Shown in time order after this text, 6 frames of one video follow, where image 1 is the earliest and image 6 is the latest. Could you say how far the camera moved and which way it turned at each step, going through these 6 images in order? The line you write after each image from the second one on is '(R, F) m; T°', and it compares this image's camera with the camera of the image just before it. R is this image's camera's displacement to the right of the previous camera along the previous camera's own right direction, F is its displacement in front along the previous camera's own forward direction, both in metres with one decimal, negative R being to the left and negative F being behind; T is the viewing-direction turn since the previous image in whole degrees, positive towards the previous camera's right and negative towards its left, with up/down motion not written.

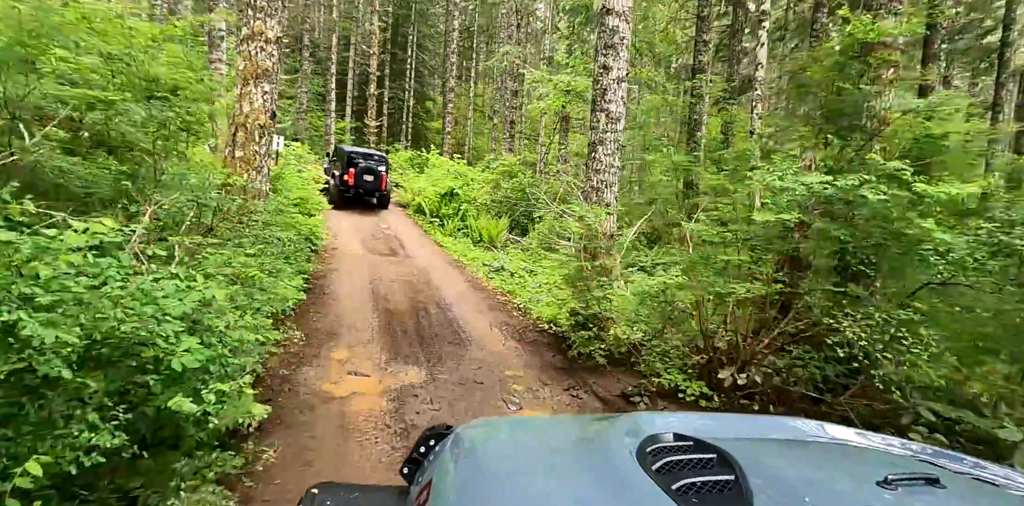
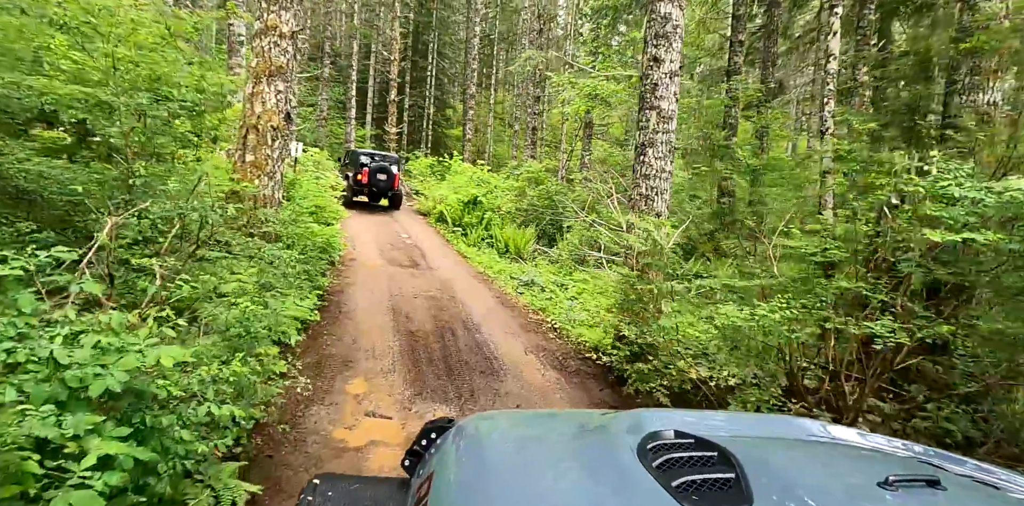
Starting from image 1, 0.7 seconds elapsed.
(-0.2, +0.7) m; -2°
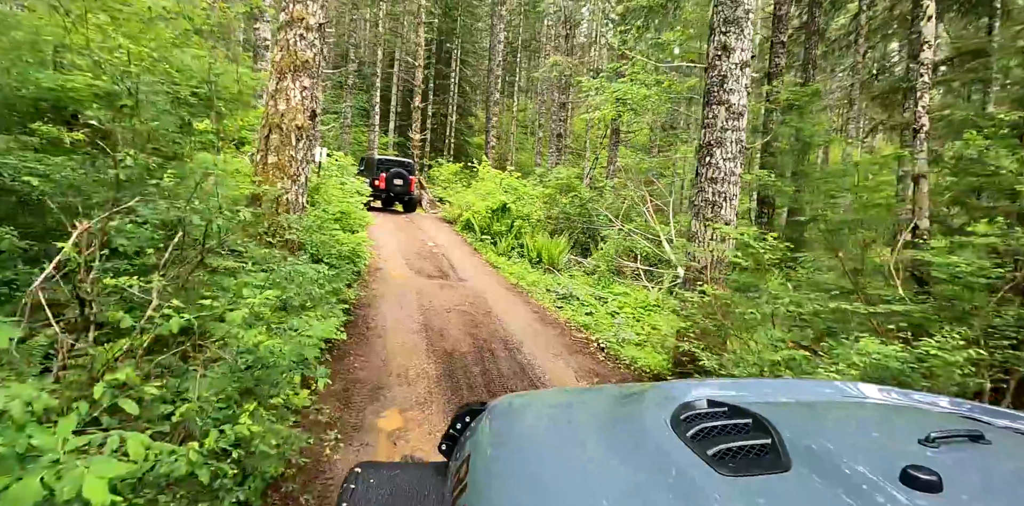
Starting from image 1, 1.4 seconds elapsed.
(-0.3, +0.6) m; -2°
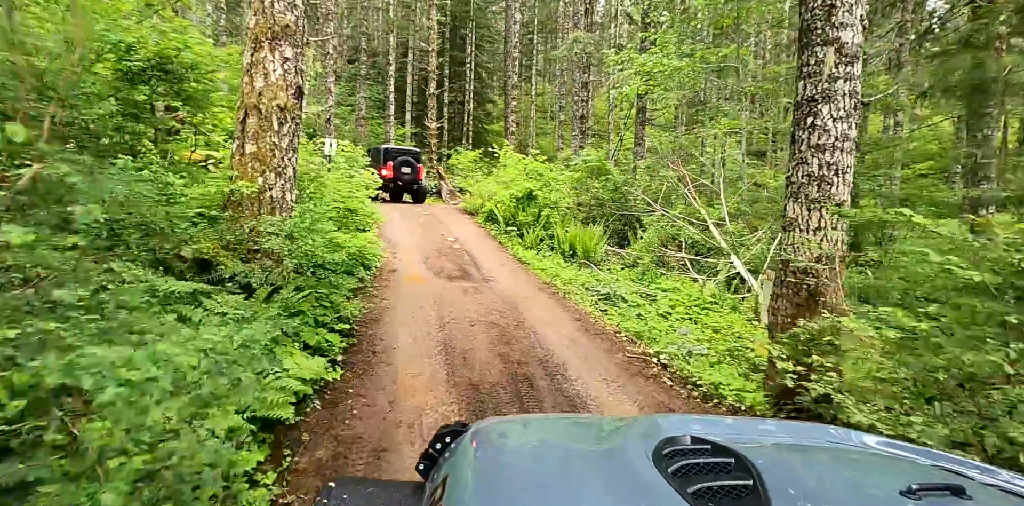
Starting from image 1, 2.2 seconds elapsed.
(-0.1, +1.2) m; -3°
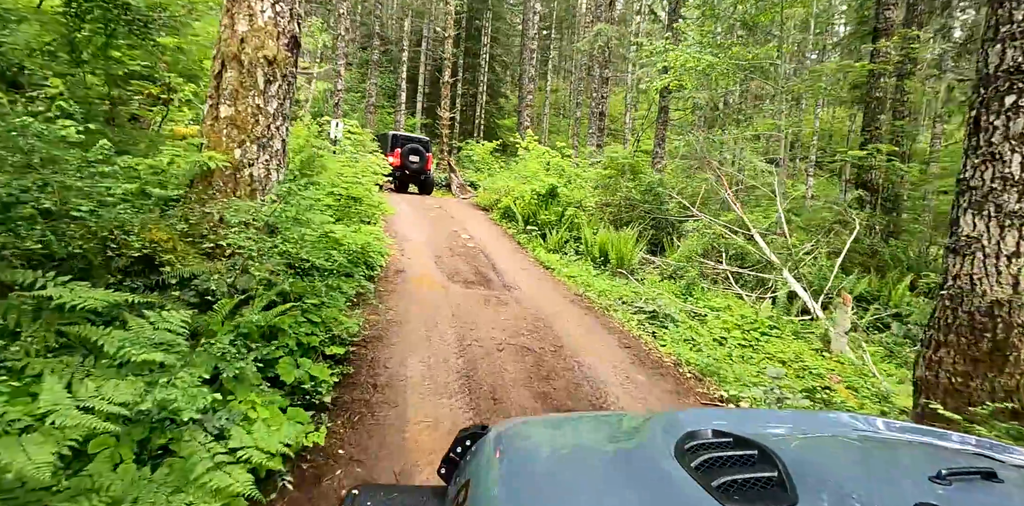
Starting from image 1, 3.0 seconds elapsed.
(-0.3, +1.1) m; 0°
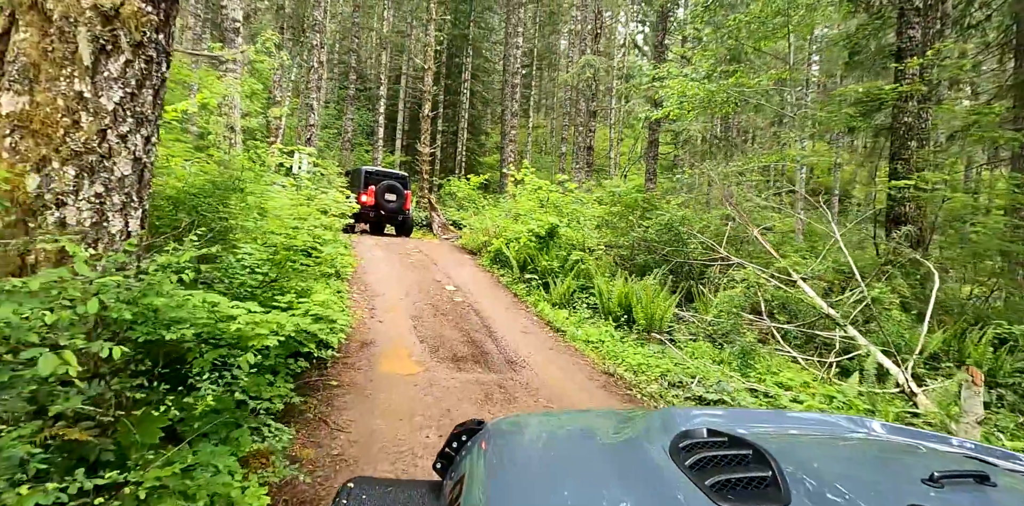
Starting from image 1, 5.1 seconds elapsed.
(-0.2, +1.7) m; +2°
